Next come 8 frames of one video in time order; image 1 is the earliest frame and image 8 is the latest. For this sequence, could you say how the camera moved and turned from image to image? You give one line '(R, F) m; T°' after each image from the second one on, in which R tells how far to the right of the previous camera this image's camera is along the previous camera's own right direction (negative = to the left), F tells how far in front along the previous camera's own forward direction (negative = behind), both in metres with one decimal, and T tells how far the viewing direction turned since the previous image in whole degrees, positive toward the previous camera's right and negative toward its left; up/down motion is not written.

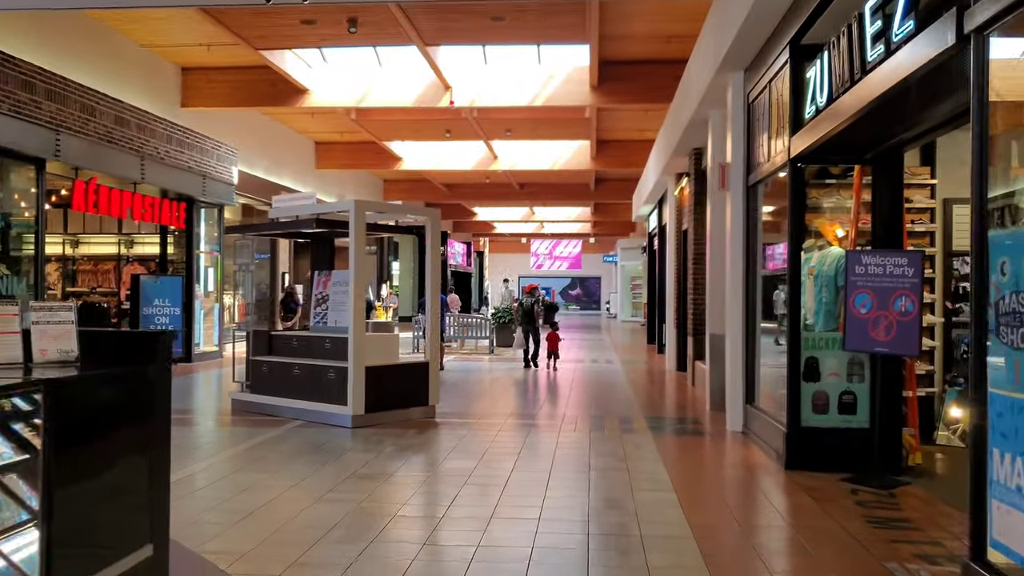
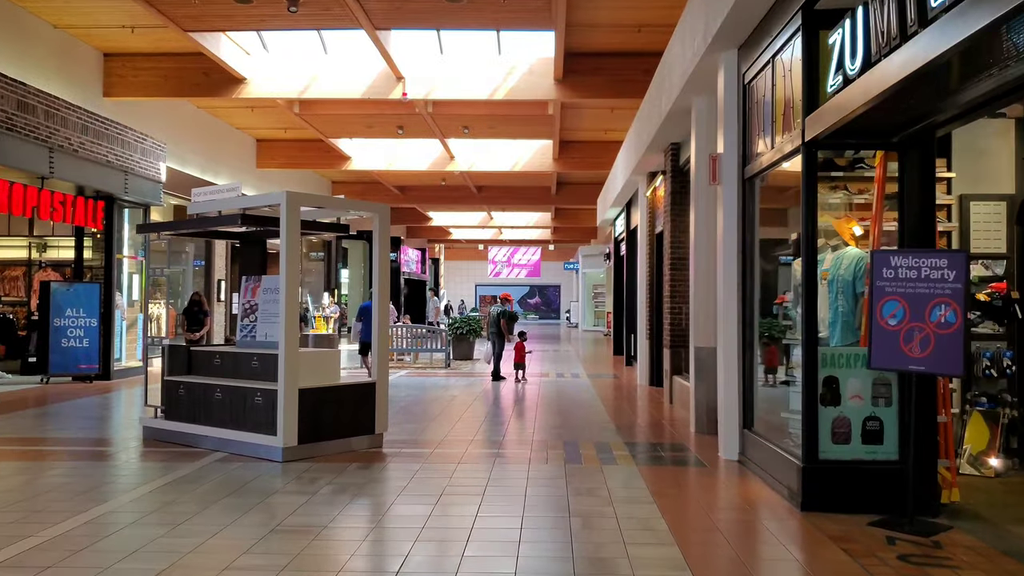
(0.0, +1.1) m; +2°
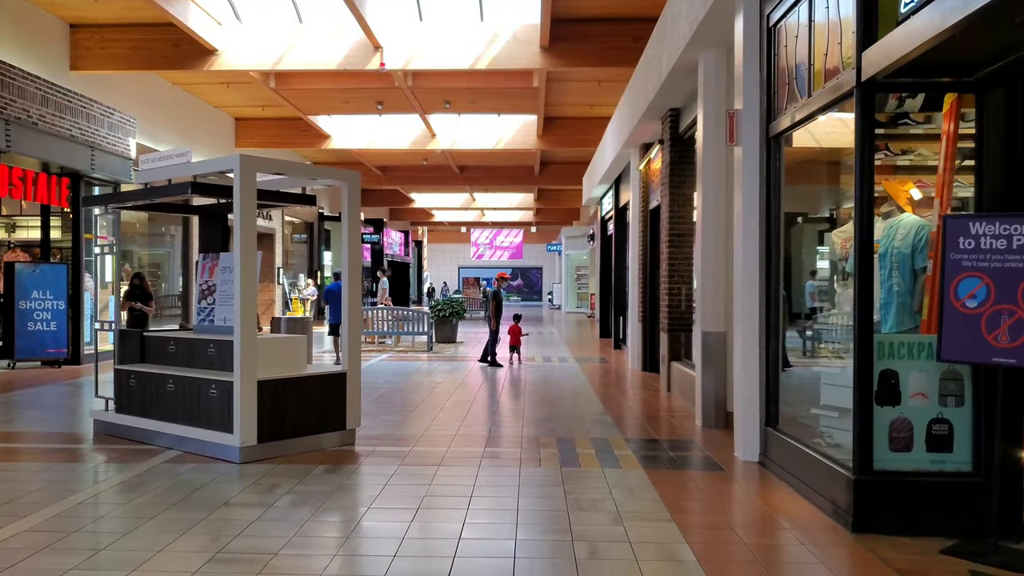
(0.0, +0.8) m; +1°
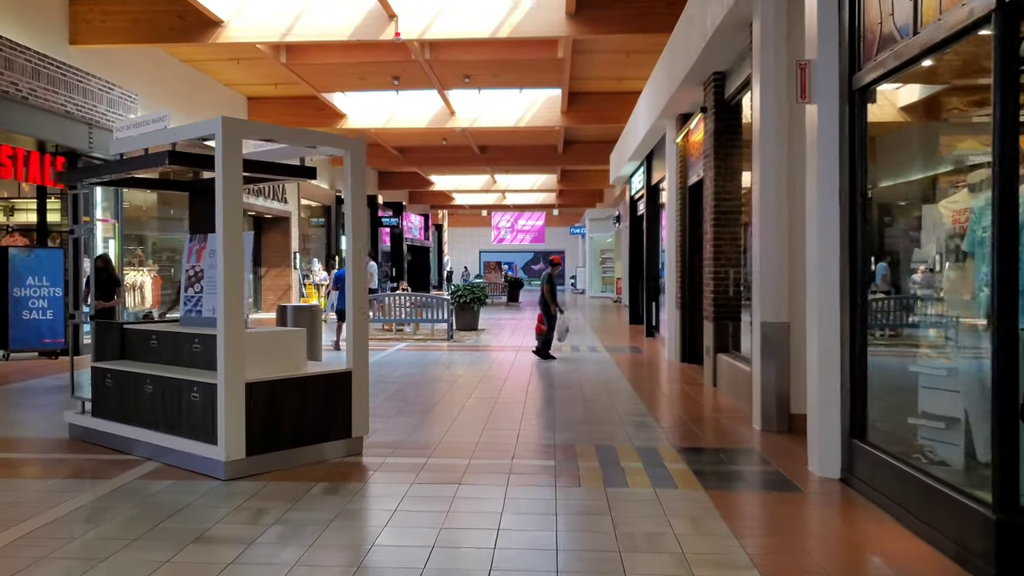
(0.0, +0.8) m; -1°
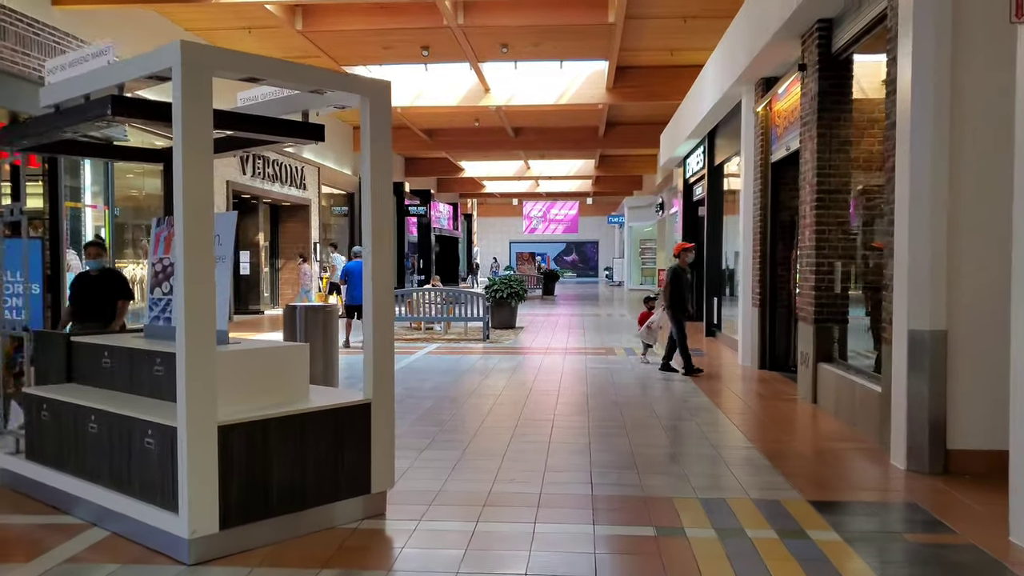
(-0.2, +1.4) m; -1°
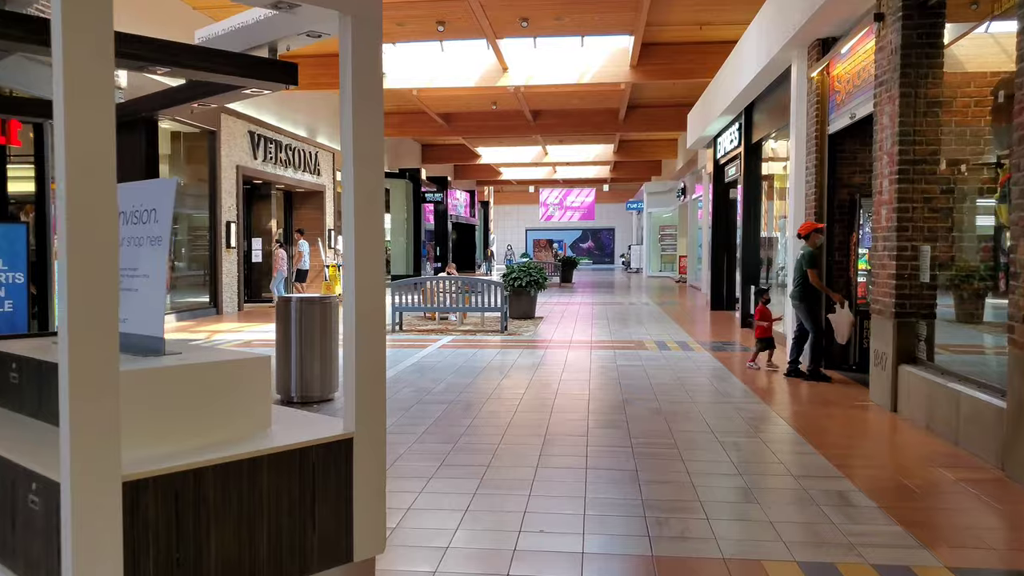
(0.0, +1.1) m; -1°
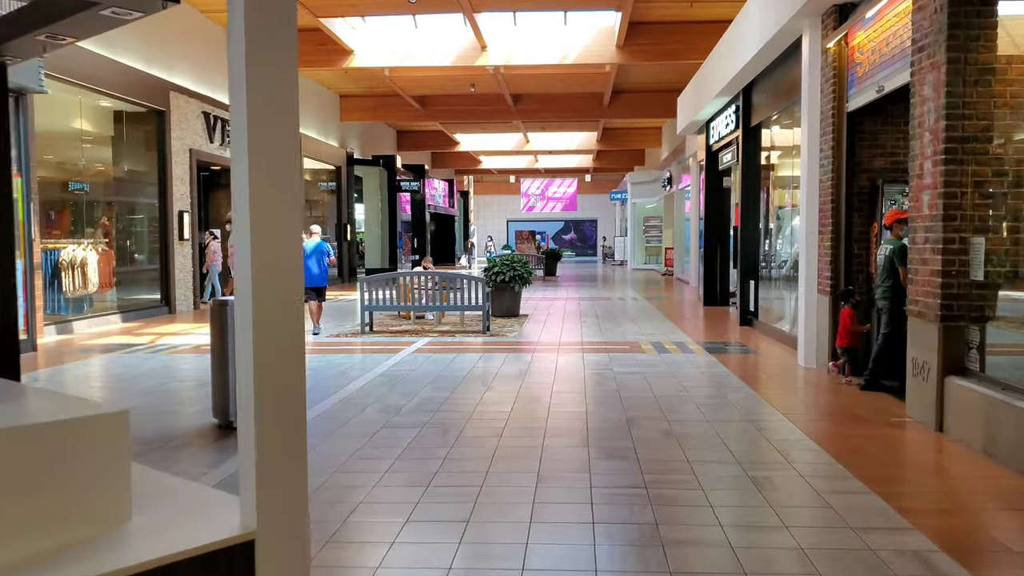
(0.0, +0.9) m; +1°
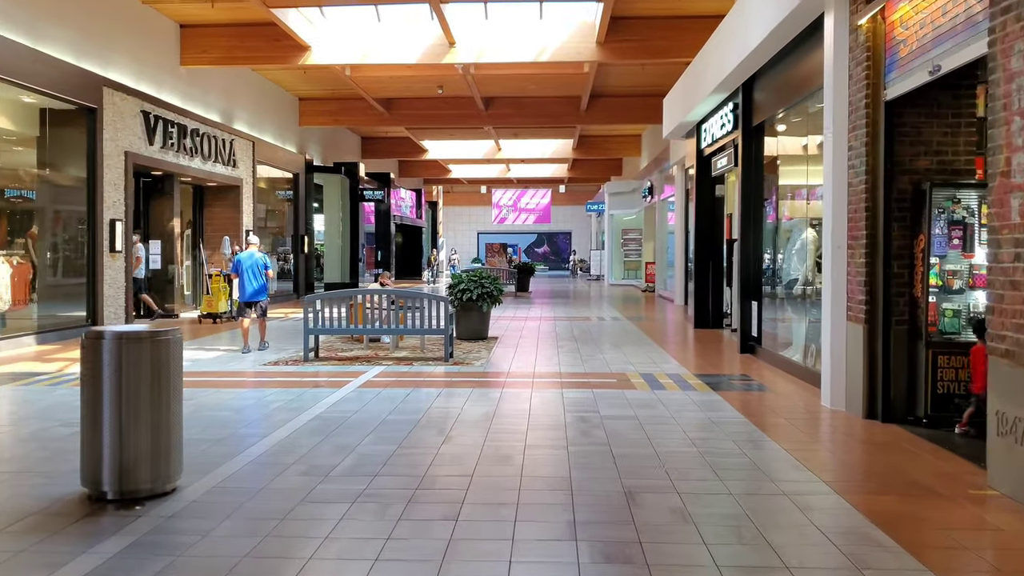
(0.0, +1.4) m; +1°
